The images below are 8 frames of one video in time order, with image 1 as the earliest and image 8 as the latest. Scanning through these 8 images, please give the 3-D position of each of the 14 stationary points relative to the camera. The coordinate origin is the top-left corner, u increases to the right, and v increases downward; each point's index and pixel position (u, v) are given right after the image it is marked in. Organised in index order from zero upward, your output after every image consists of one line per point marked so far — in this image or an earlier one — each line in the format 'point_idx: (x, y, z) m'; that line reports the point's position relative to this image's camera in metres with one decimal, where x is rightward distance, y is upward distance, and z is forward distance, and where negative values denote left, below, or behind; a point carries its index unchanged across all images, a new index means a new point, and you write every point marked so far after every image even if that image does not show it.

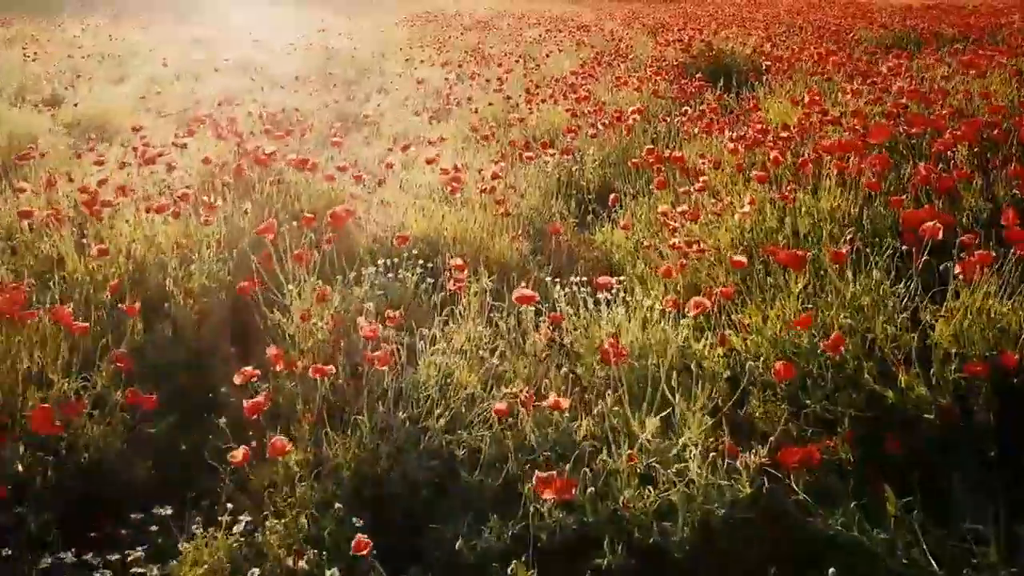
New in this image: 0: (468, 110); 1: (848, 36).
0: (-0.4, +1.5, +6.9) m
1: (+3.8, +2.8, +9.3) m
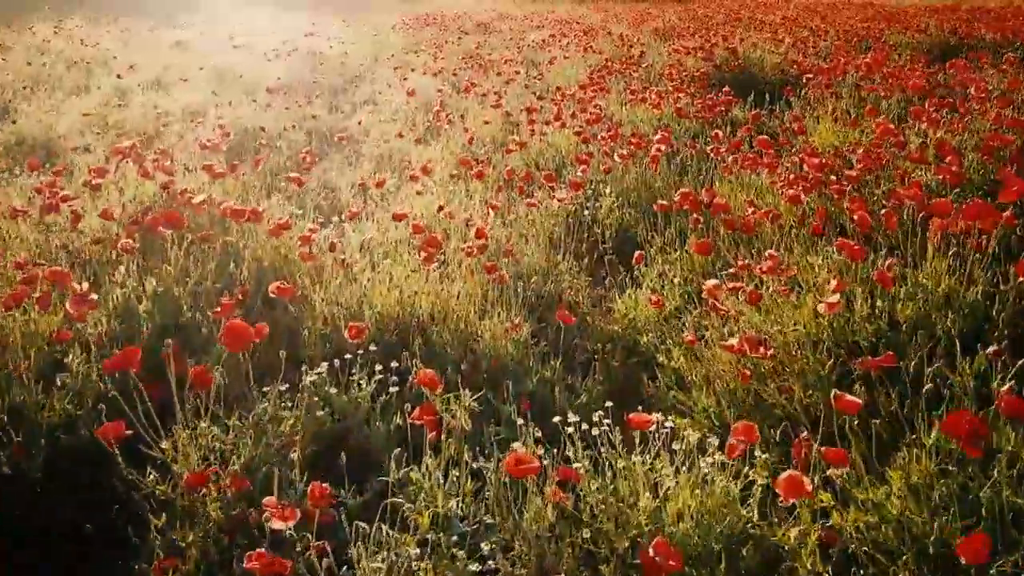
0: (-0.4, +1.2, +6.1) m
1: (+3.8, +2.5, +8.5) m
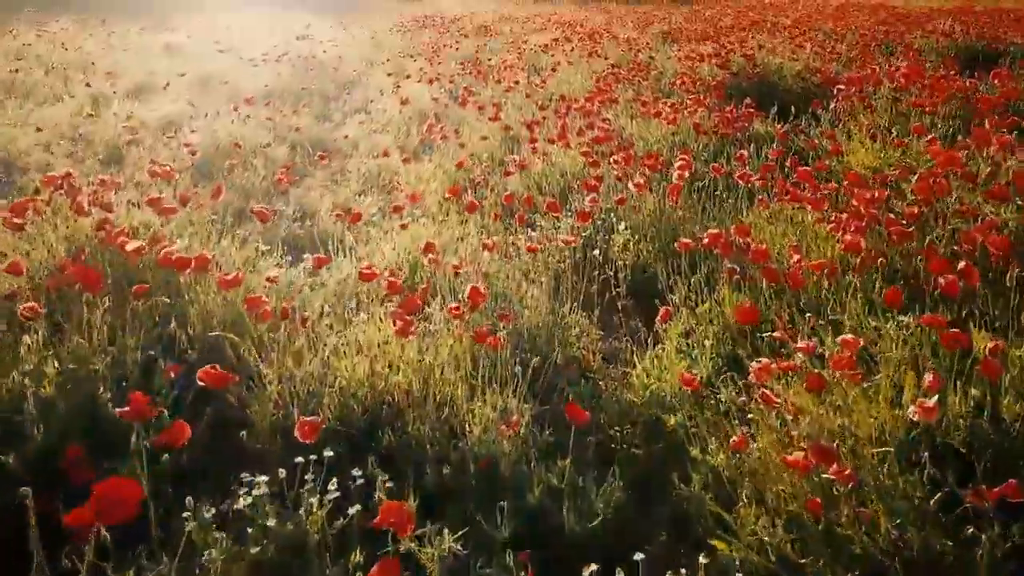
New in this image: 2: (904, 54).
0: (-0.4, +1.0, +5.6) m
1: (+3.8, +2.3, +8.0) m
2: (+3.4, +2.0, +7.1) m
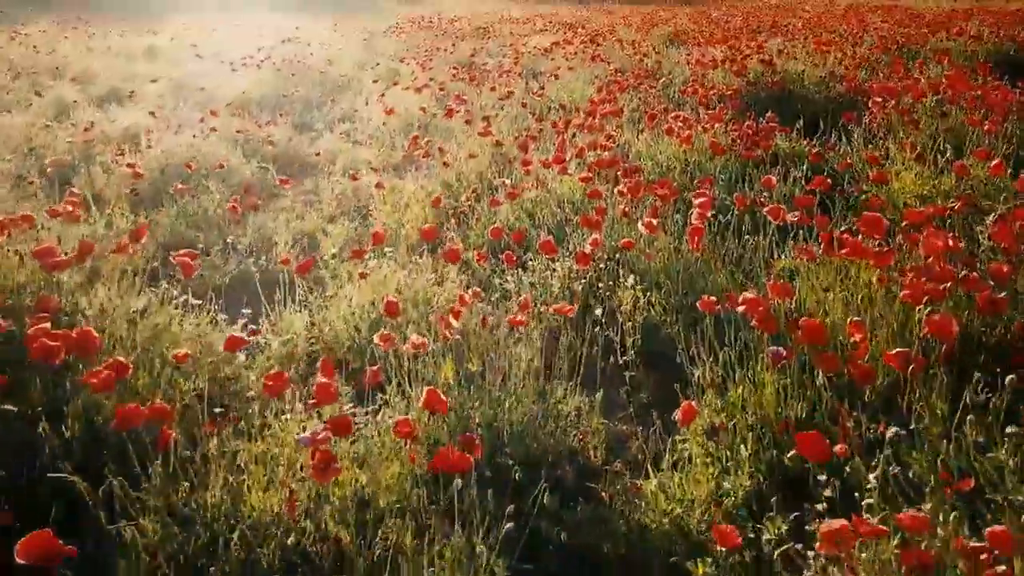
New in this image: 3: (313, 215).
0: (-0.4, +0.8, +5.0) m
1: (+3.8, +2.1, +7.4) m
2: (+3.4, +1.8, +6.5) m
3: (-1.1, +0.4, +4.5) m
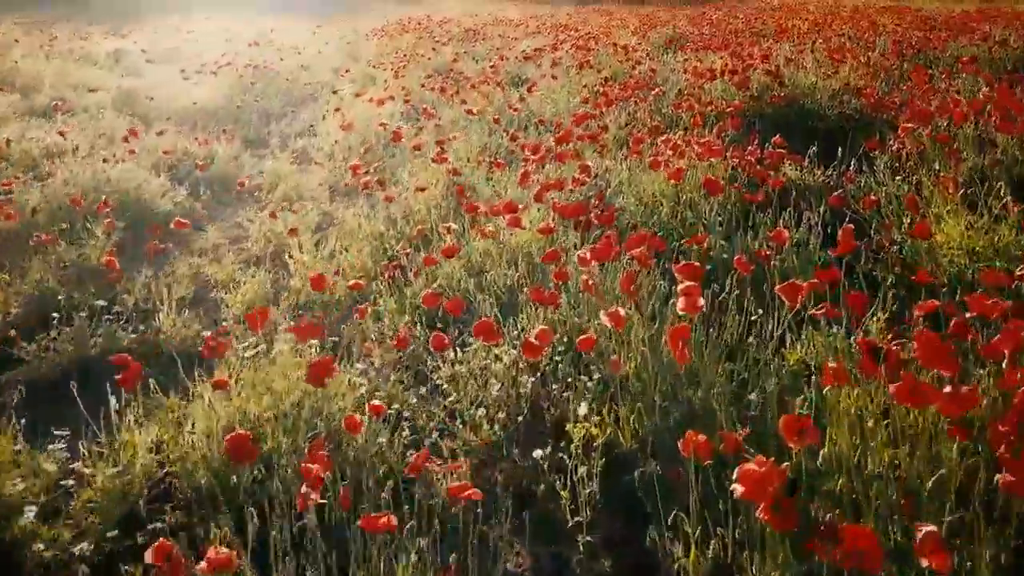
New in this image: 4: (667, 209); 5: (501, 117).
0: (-0.6, +0.5, +4.2) m
1: (+3.6, +1.8, +6.6) m
2: (+3.2, +1.5, +5.7) m
3: (-1.3, +0.1, +3.7) m
4: (+0.7, +0.3, +3.5) m
5: (-0.1, +1.3, +6.1) m
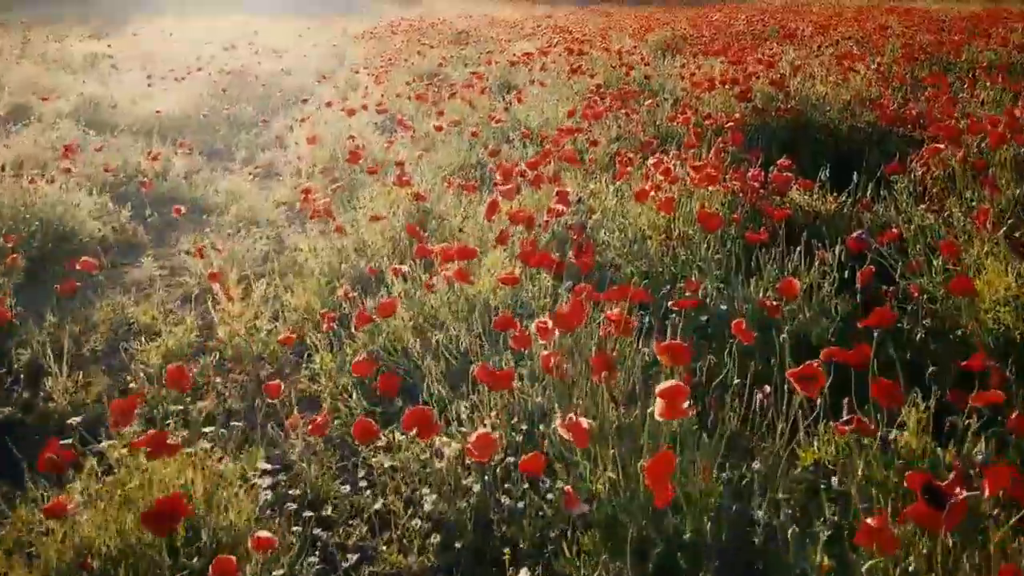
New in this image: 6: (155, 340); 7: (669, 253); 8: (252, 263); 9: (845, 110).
0: (-0.7, +0.3, +3.7) m
1: (+3.5, +1.6, +6.1) m
2: (+3.0, +1.3, +5.2) m
3: (-1.4, -0.1, +3.2) m
4: (+0.5, +0.2, +3.0) m
5: (-0.2, +1.1, +5.6) m
6: (-1.3, -0.2, +2.9) m
7: (+0.6, +0.1, +3.0) m
8: (-1.2, +0.1, +3.6) m
9: (+1.9, +1.0, +4.7) m
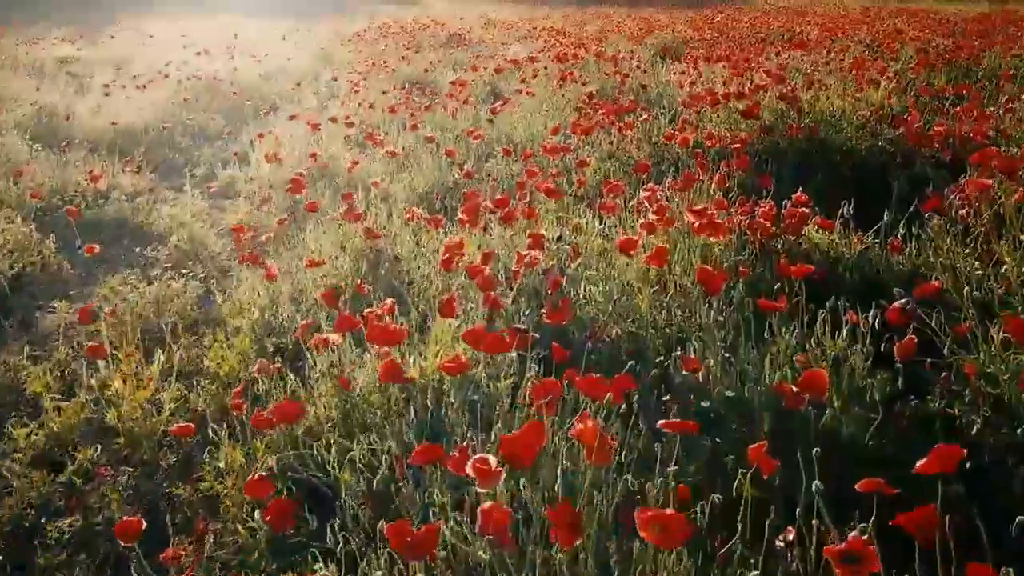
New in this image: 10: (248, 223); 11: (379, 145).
0: (-0.9, +0.1, +3.2) m
1: (+3.3, +1.4, +5.6) m
2: (+2.9, +1.1, +4.7) m
3: (-1.6, -0.3, +2.7) m
4: (+0.4, 0.0, +2.5) m
5: (-0.3, +0.9, +5.0) m
6: (-1.4, -0.4, +2.3) m
7: (+0.5, -0.1, +2.5) m
8: (-1.3, -0.1, +3.1) m
9: (+1.8, +0.8, +4.2) m
10: (-1.4, +0.3, +4.2) m
11: (-0.8, +0.9, +5.0) m
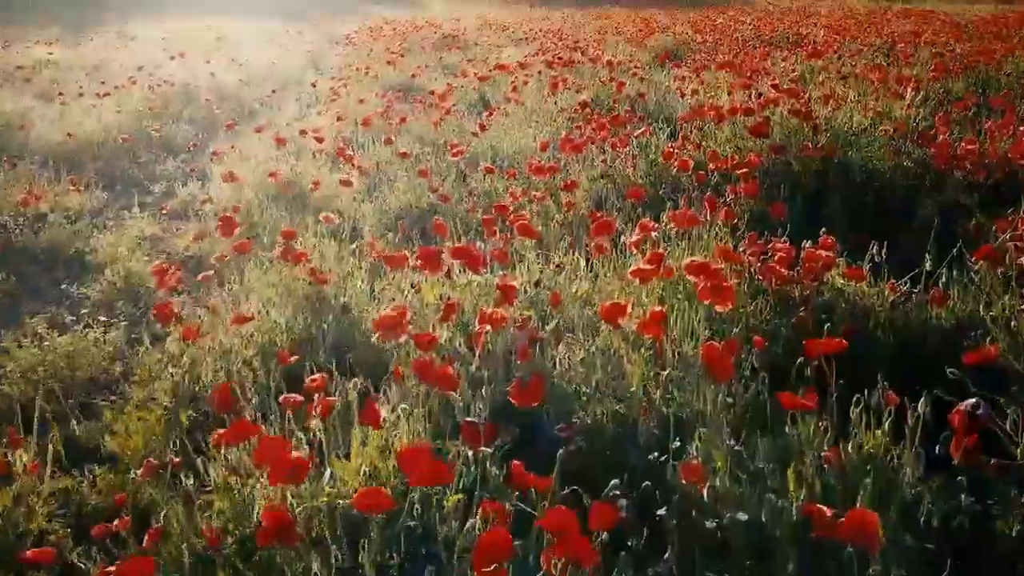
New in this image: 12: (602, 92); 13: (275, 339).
0: (-1.0, 0.0, +2.7) m
1: (+3.3, +1.2, +5.1) m
2: (+2.8, +0.9, +4.2) m
3: (-1.7, -0.4, +2.2) m
4: (+0.3, -0.2, +2.0) m
5: (-0.4, +0.7, +4.6) m
6: (-1.5, -0.6, +1.8) m
7: (+0.4, -0.2, +2.0) m
8: (-1.4, -0.3, +2.6) m
9: (+1.7, +0.6, +3.7) m
10: (-1.5, +0.2, +3.7) m
11: (-0.9, +0.7, +4.5) m
12: (+0.7, +1.5, +6.2) m
13: (-0.7, -0.2, +2.4) m
